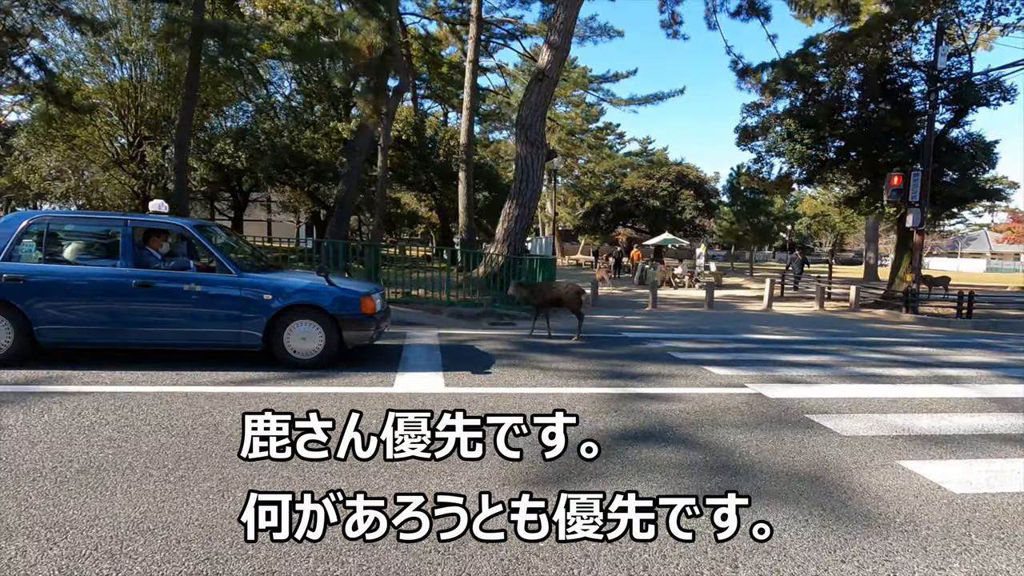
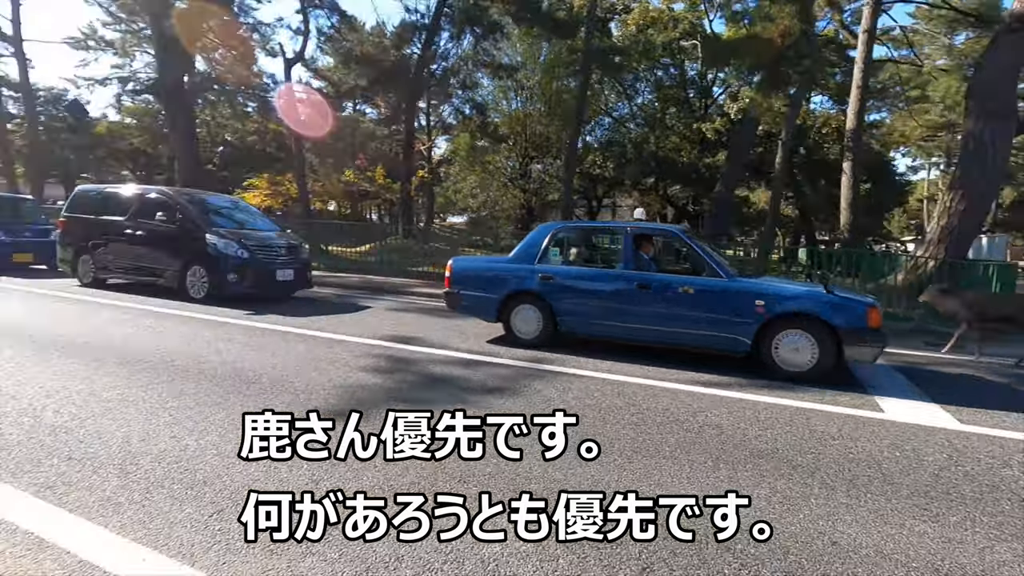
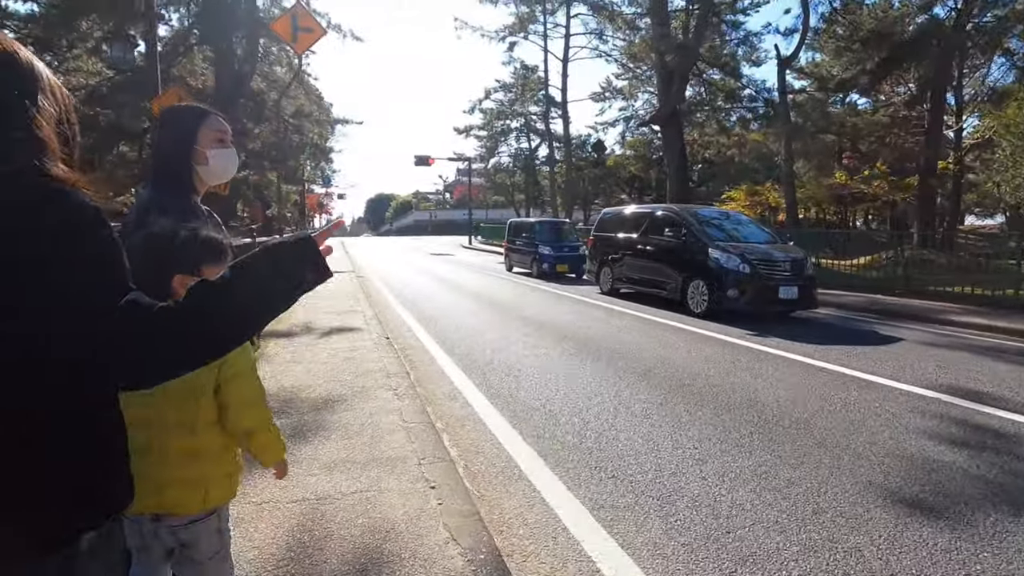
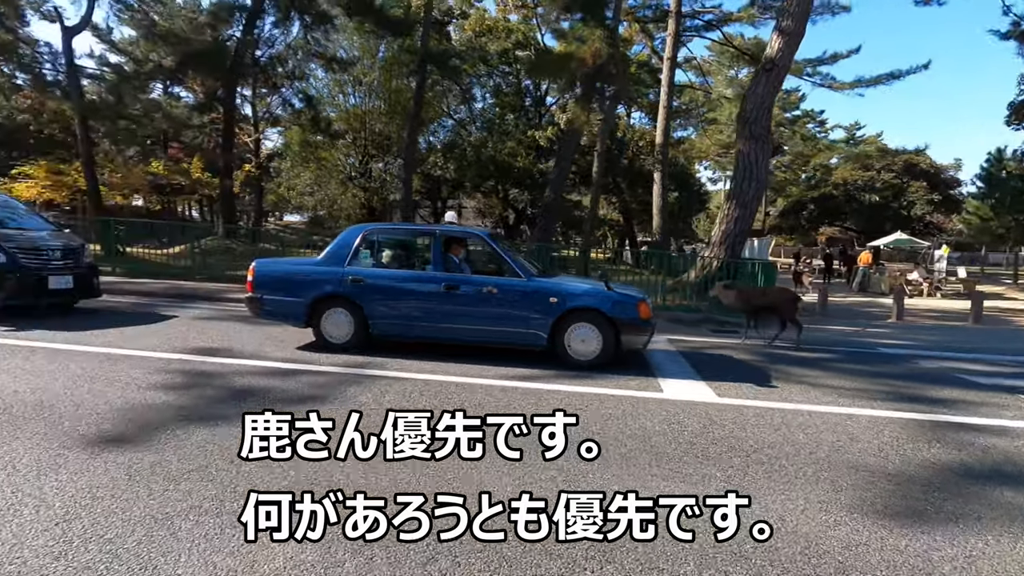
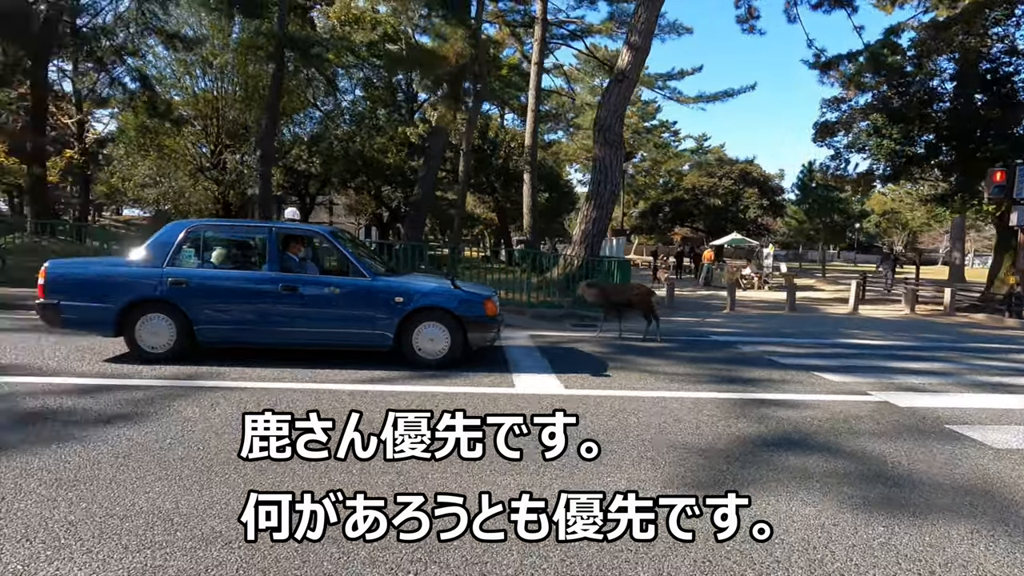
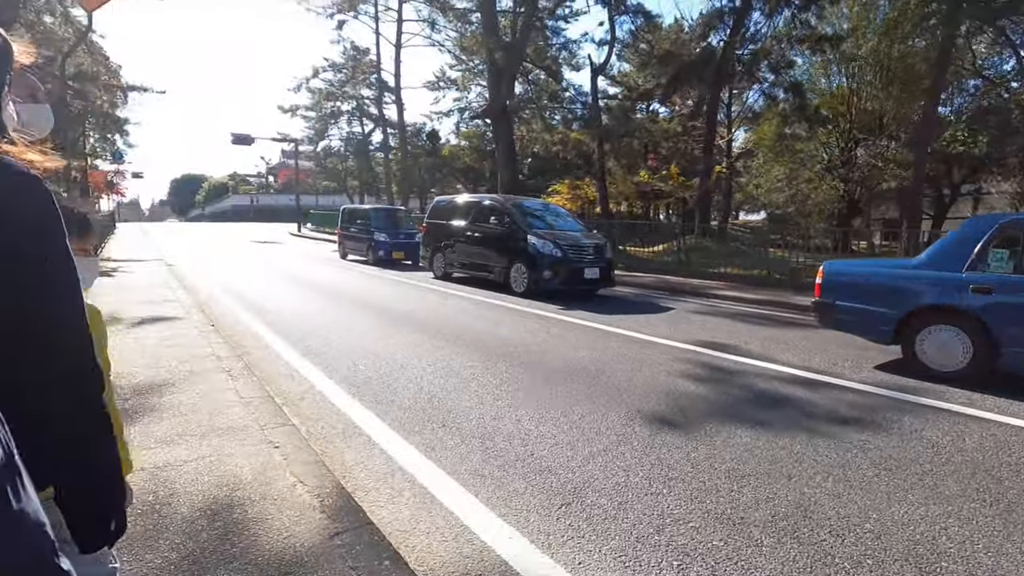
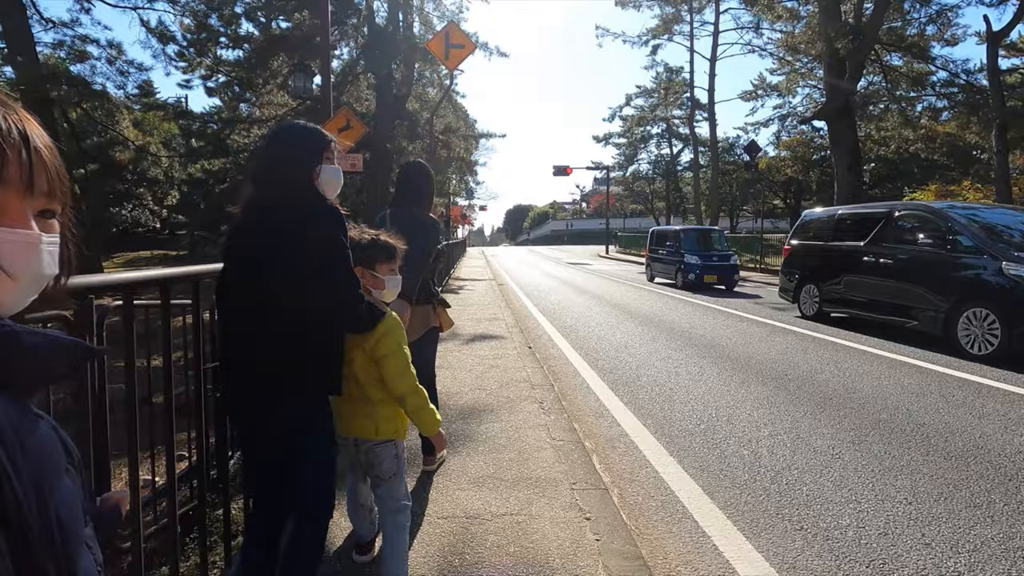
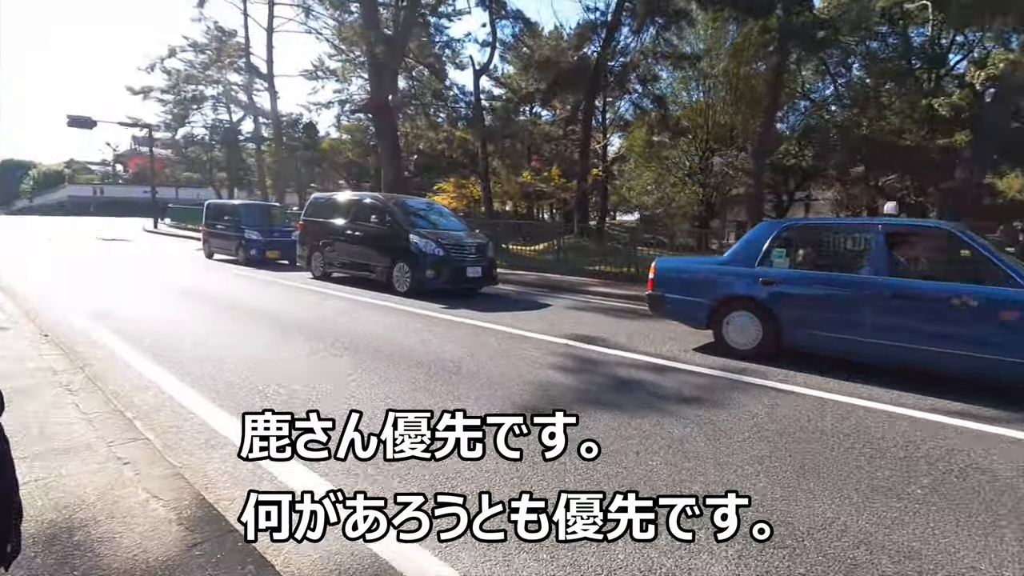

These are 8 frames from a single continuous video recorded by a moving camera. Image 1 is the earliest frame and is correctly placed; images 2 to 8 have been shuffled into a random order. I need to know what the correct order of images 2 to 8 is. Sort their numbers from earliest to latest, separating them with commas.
5, 4, 2, 8, 6, 3, 7
